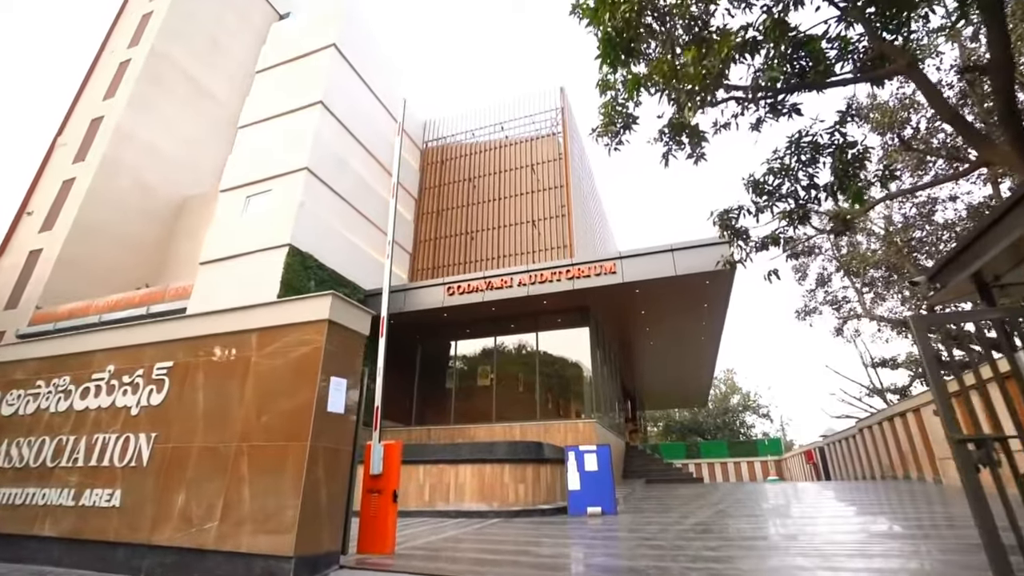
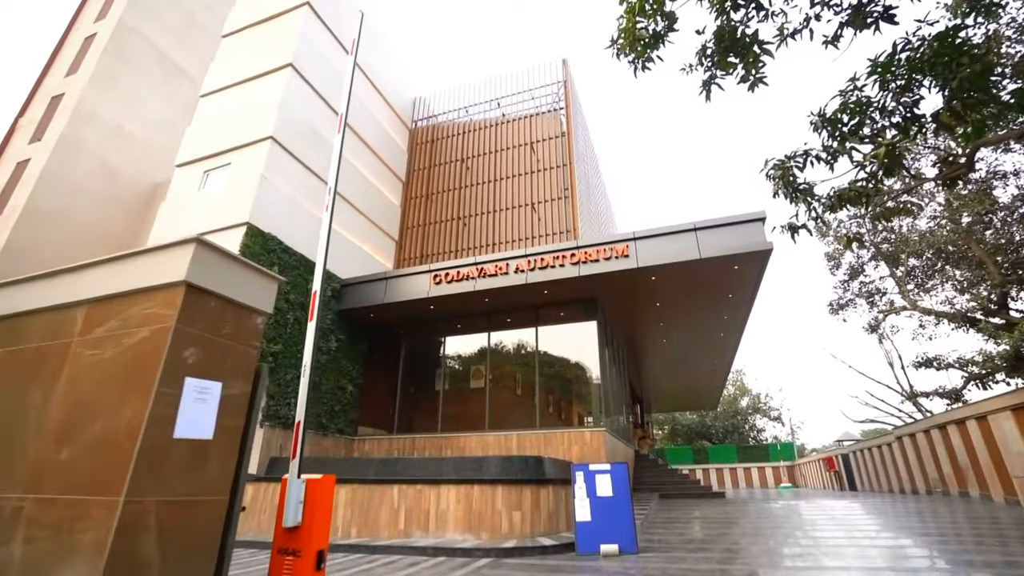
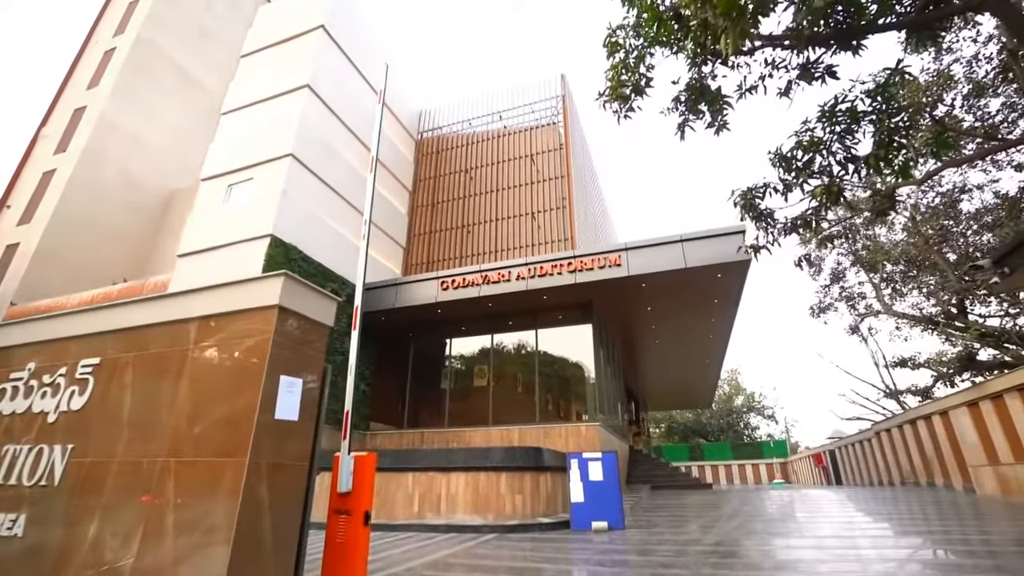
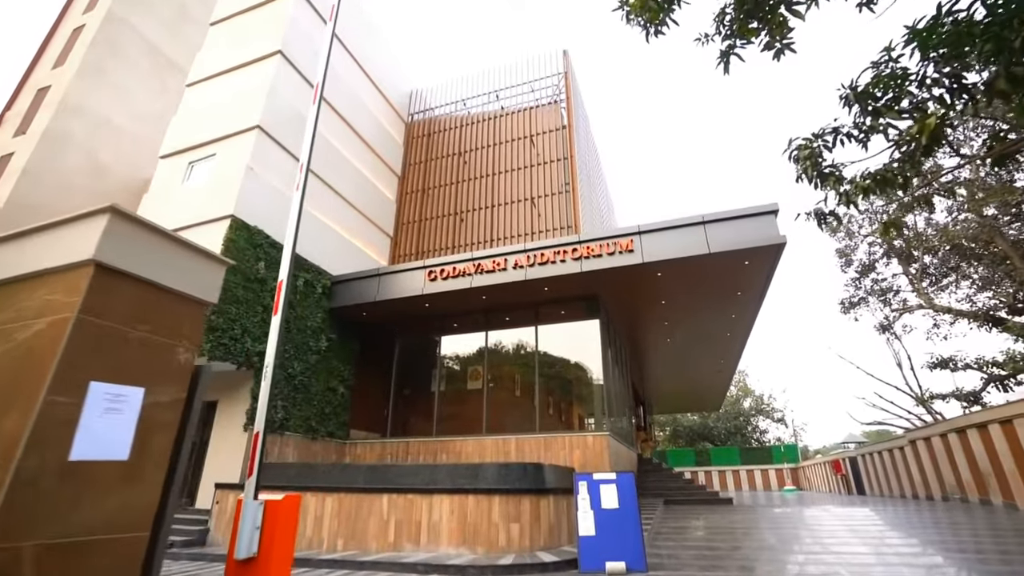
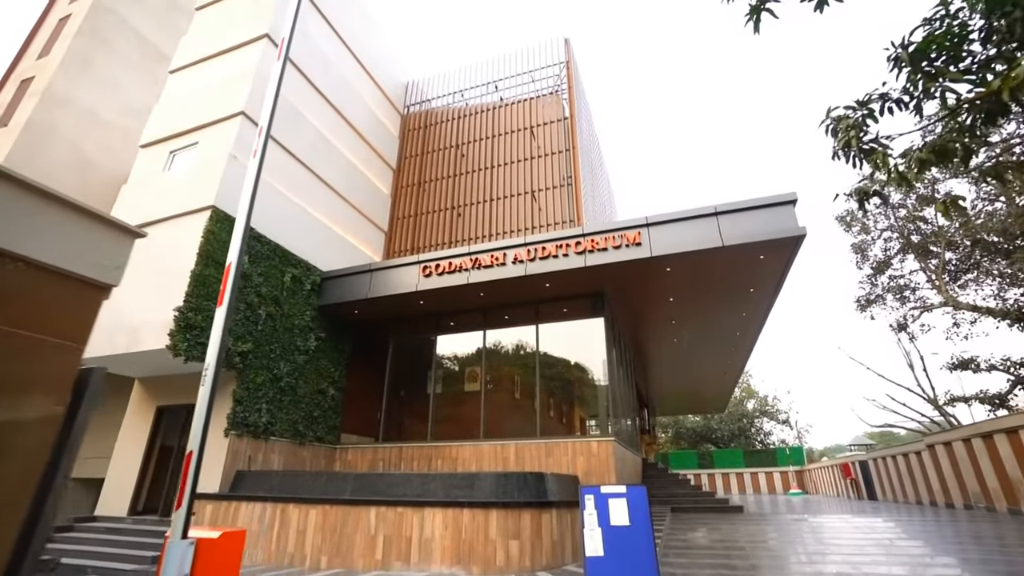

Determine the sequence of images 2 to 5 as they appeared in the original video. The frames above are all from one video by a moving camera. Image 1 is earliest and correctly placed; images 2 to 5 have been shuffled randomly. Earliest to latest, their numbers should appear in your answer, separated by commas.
3, 2, 4, 5
